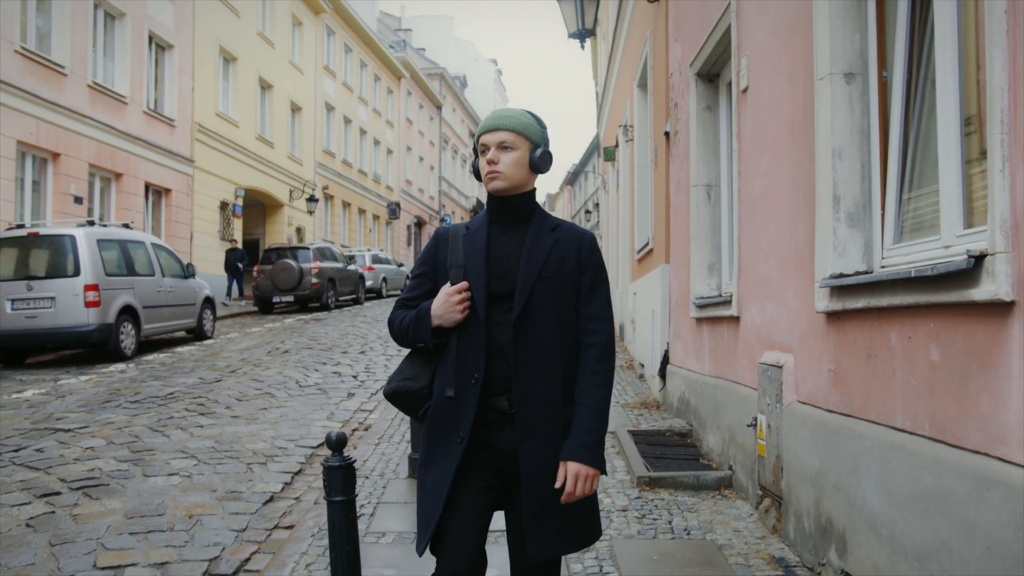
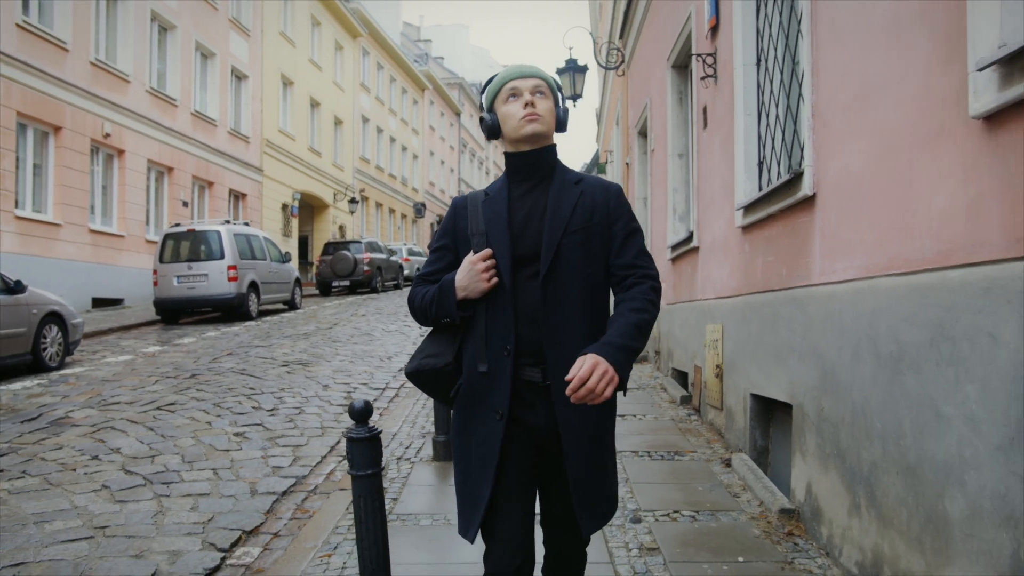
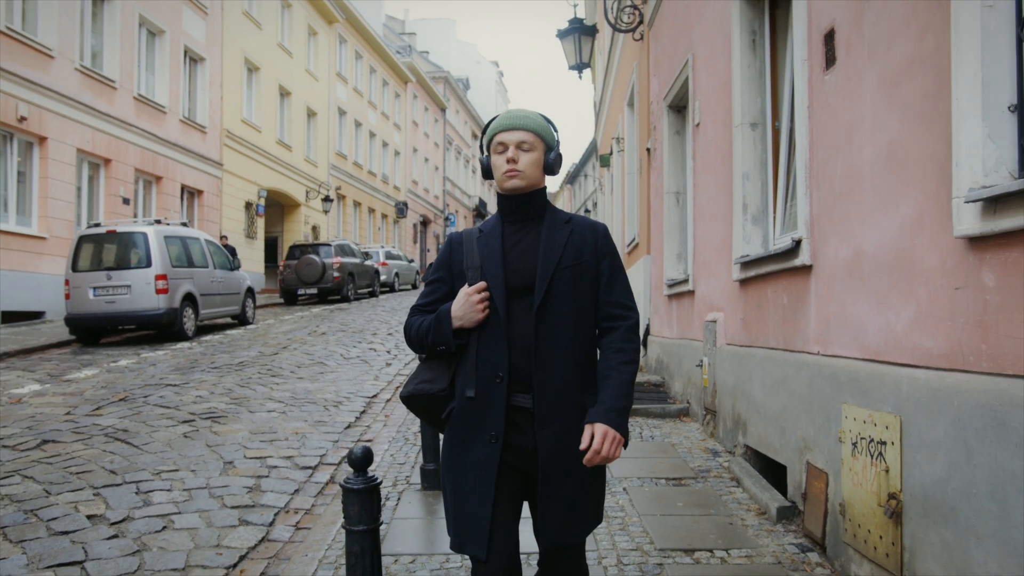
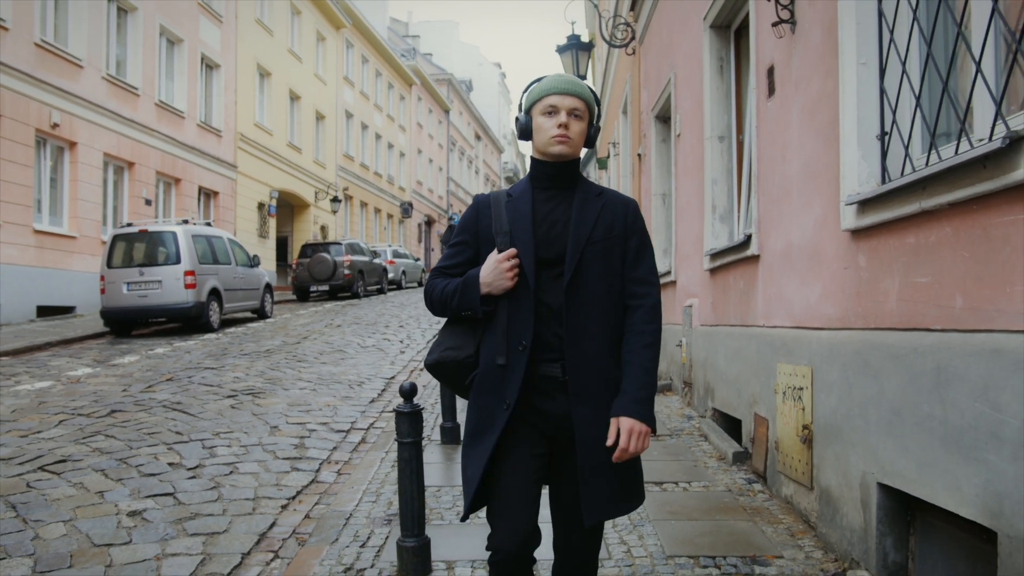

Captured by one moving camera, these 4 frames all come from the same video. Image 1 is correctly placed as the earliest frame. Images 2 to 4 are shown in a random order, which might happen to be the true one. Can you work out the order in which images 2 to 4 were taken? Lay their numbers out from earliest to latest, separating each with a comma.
3, 4, 2
